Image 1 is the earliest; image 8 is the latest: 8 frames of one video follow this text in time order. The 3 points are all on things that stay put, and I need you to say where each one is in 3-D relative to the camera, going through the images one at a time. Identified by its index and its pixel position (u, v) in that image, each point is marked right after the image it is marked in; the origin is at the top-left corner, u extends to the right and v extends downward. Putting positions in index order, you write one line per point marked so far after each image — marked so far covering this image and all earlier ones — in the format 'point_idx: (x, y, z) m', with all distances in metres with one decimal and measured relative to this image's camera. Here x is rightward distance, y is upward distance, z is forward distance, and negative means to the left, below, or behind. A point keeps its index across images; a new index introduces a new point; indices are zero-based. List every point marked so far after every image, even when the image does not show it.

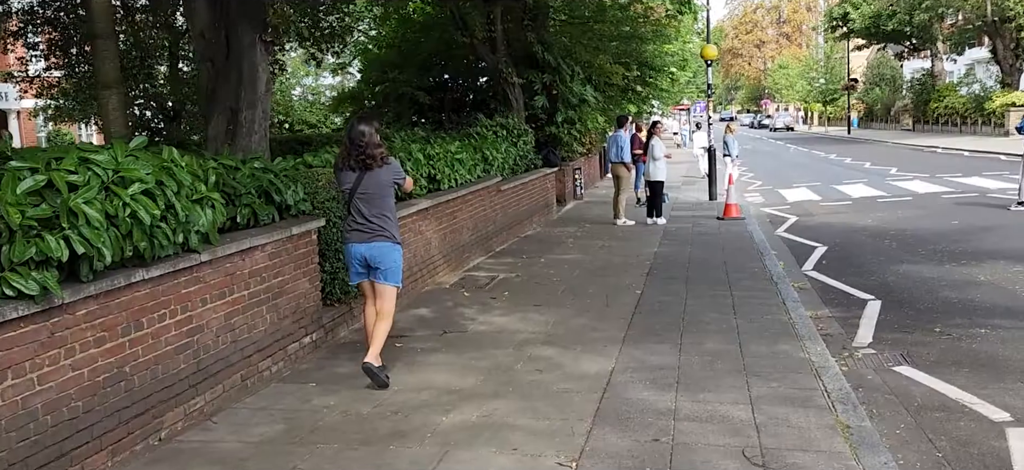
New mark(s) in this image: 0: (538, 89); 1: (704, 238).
0: (+0.4, +2.7, +19.3) m
1: (+2.6, 0.0, +15.5) m
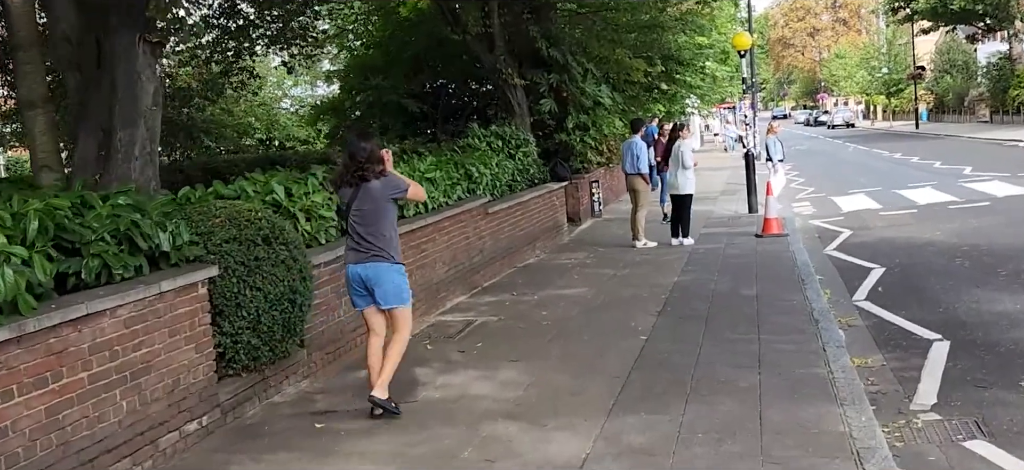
0: (+0.4, +2.3, +17.0) m
1: (+2.5, -0.3, +13.1) m
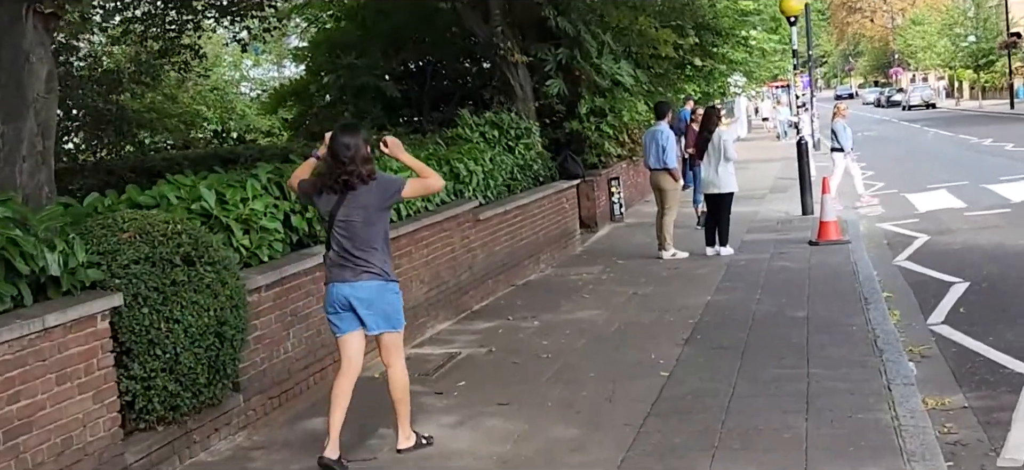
0: (+0.5, +2.2, +15.4) m
1: (+2.5, -0.4, +11.5) m
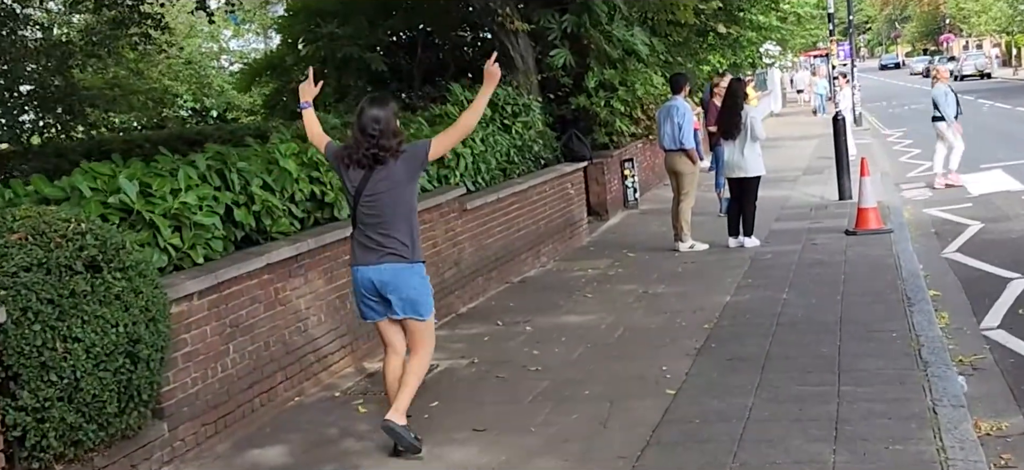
0: (+0.5, +2.3, +14.4) m
1: (+2.5, -0.3, +10.4) m
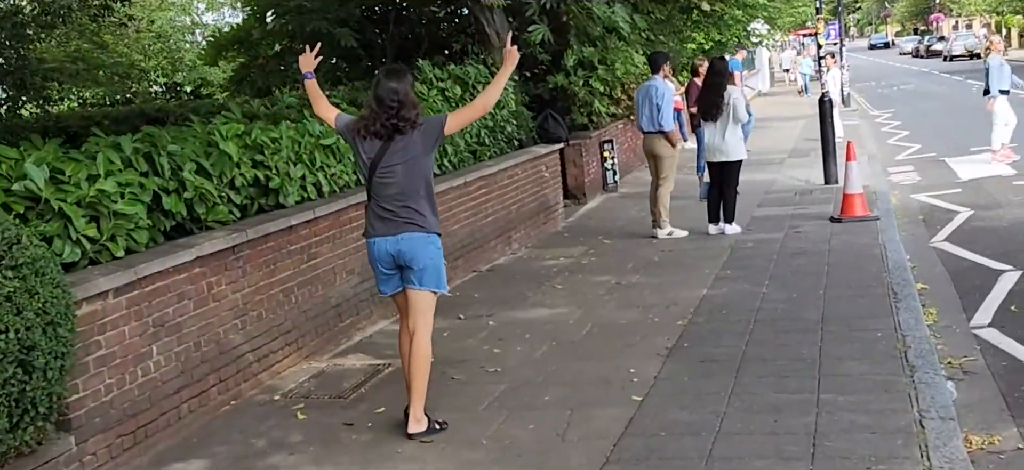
0: (+0.2, +2.5, +13.8) m
1: (+2.2, -0.2, +9.9) m
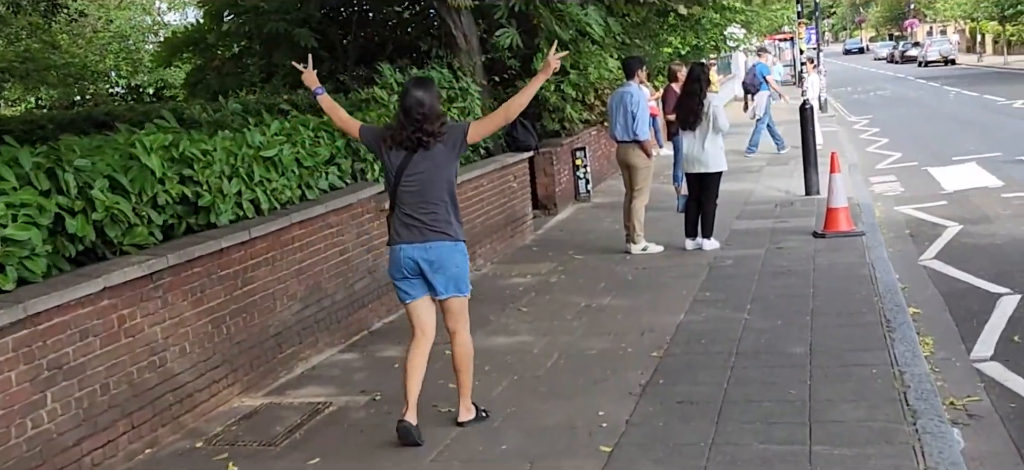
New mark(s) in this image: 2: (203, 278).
0: (-0.1, +2.4, +13.1) m
1: (+2.0, -0.3, +9.3) m
2: (-1.5, -0.2, +5.9) m
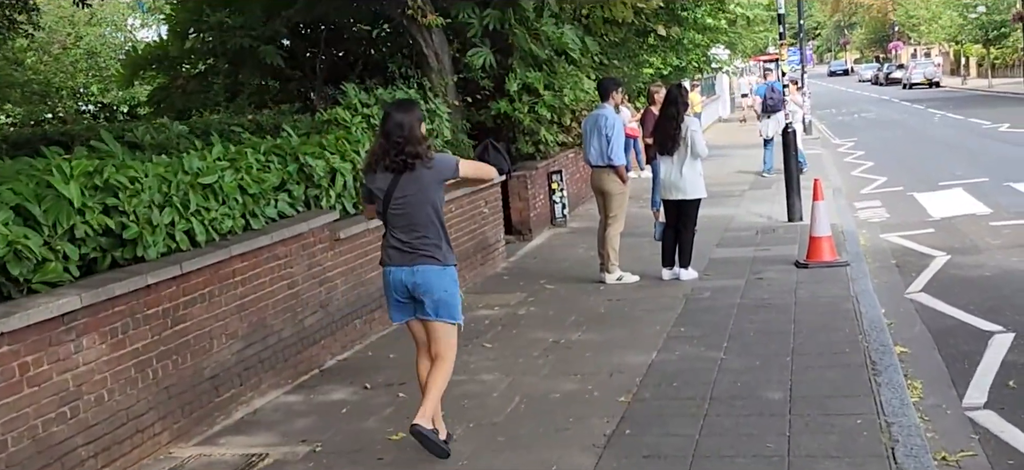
0: (-0.4, +2.1, +12.6) m
1: (+1.7, -0.5, +8.8) m
2: (-1.8, -0.4, +5.4) m
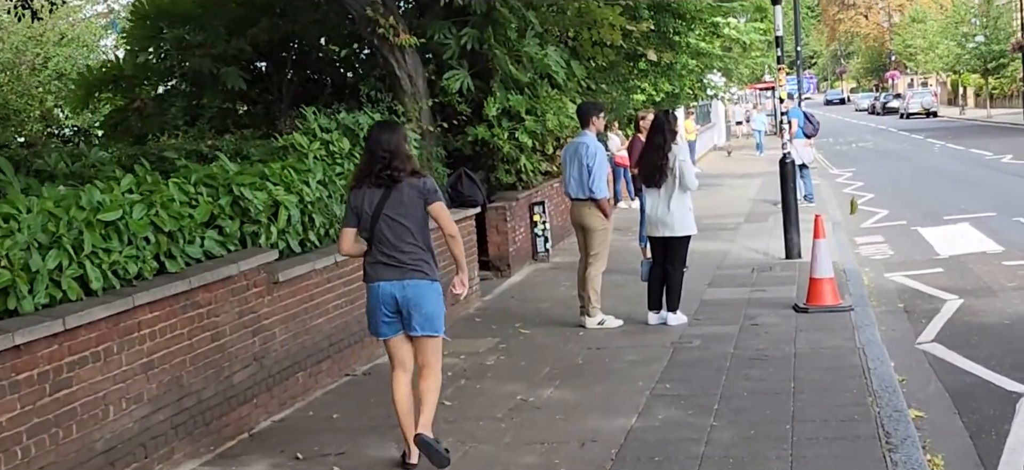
0: (-0.6, +1.7, +11.7) m
1: (+1.5, -0.8, +7.8) m
2: (-2.0, -0.6, +4.4) m
